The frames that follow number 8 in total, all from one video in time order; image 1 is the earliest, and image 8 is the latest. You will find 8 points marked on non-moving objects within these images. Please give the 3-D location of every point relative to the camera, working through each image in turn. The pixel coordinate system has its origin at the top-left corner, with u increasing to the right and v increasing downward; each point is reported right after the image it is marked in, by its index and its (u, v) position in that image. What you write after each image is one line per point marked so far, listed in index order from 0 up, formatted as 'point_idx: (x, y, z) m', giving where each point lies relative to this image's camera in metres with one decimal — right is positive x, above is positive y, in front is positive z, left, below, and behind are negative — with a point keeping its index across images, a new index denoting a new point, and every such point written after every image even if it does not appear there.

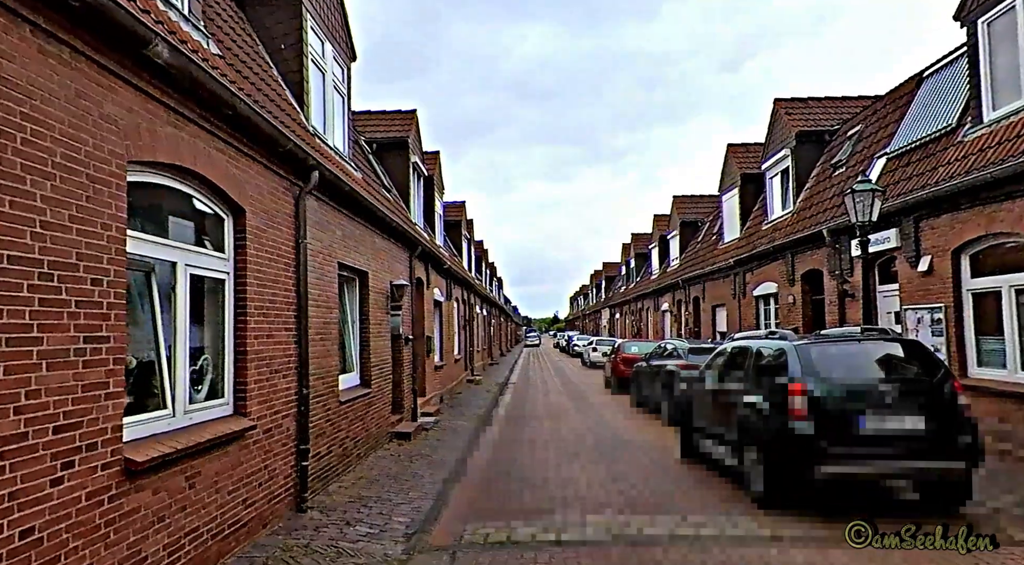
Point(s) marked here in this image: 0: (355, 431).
0: (-2.0, -1.9, +8.2) m
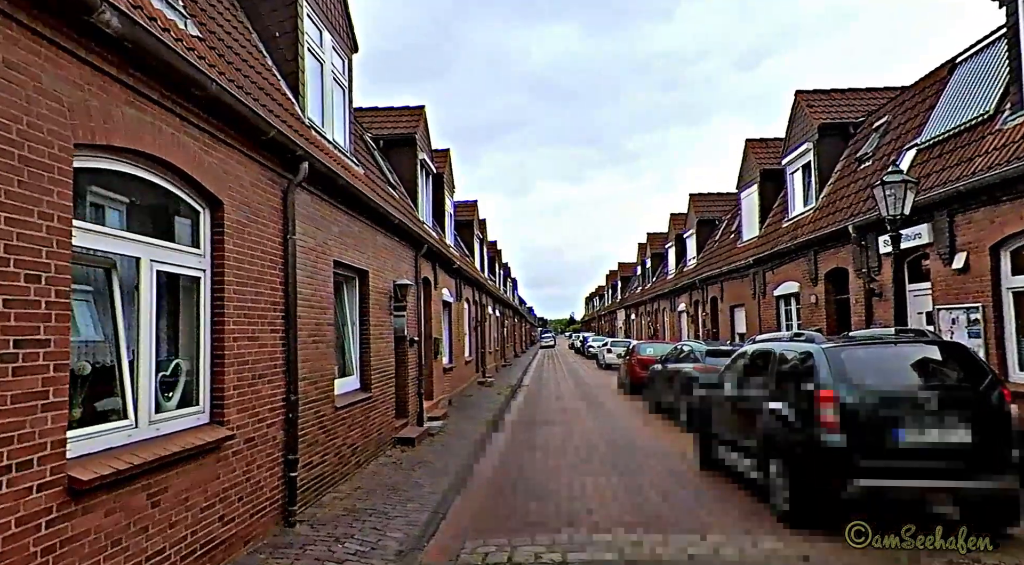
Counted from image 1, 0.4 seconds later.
0: (-2.0, -1.9, +7.8) m
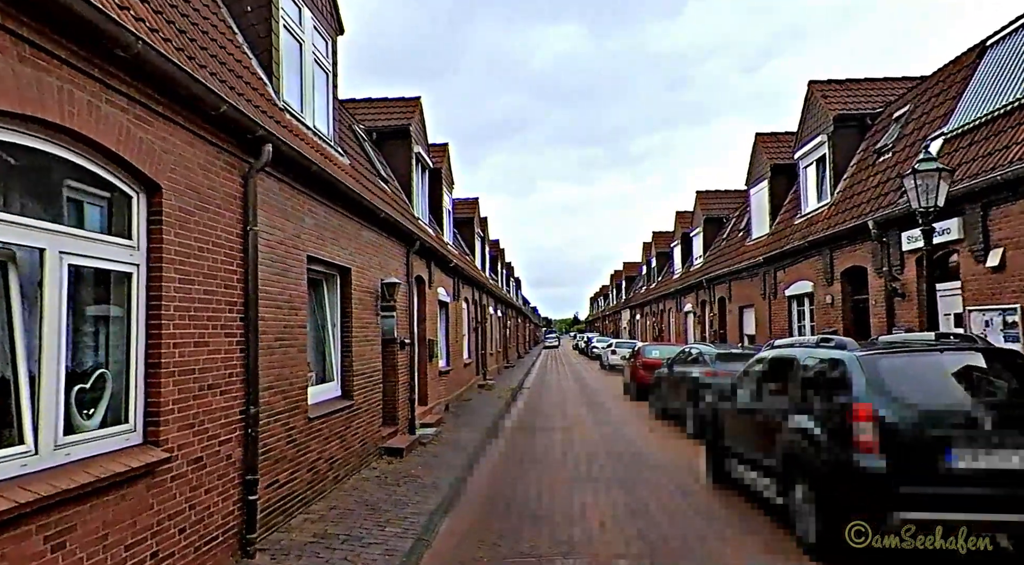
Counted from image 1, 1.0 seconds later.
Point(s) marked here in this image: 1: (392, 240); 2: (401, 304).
0: (-2.0, -1.9, +7.1) m
1: (-2.0, +0.7, +10.4) m
2: (-1.9, -0.4, +10.9) m
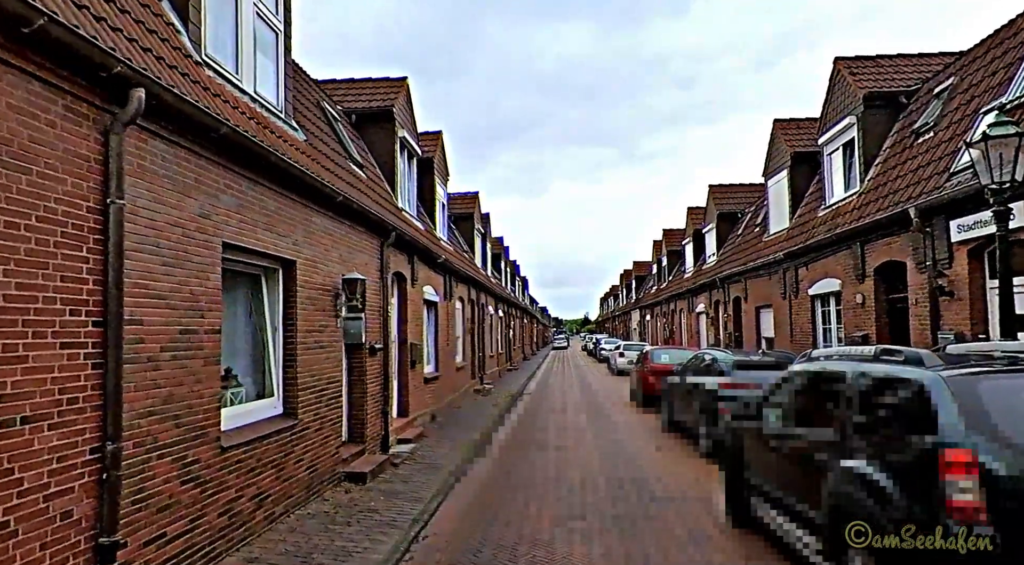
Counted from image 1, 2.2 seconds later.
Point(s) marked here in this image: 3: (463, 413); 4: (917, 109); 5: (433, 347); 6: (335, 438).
0: (-2.3, -1.9, +5.8) m
1: (-2.2, +0.7, +9.0) m
2: (-2.1, -0.3, +9.6) m
3: (-1.2, -3.1, +15.0) m
4: (+7.5, +3.2, +11.7) m
5: (-1.8, -1.5, +14.8) m
6: (-2.2, -1.9, +7.8) m
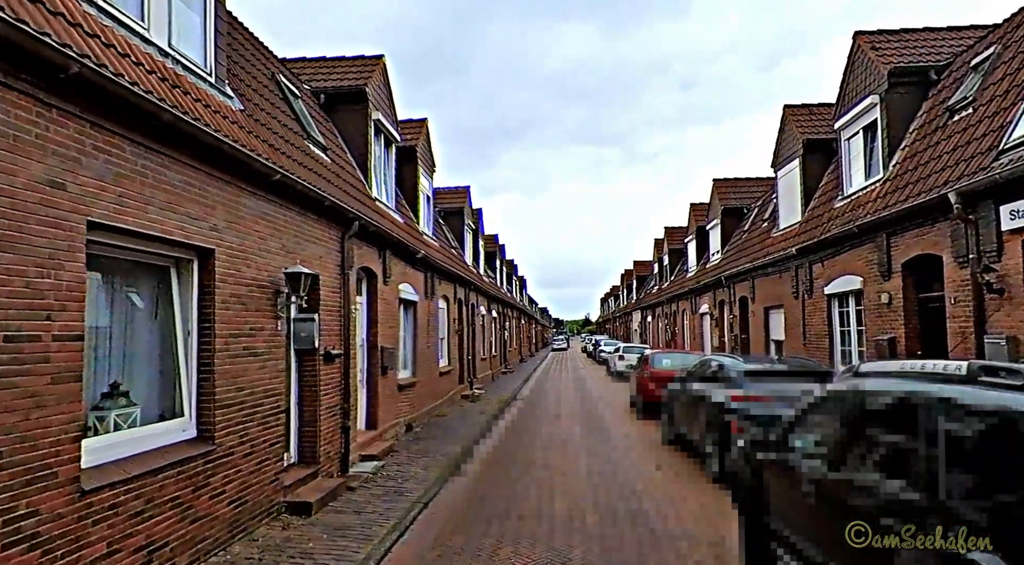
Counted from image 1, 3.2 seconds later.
0: (-2.6, -1.8, +4.6) m
1: (-2.5, +0.8, +7.8) m
2: (-2.4, -0.3, +8.3) m
3: (-1.4, -3.1, +13.7) m
4: (+7.2, +3.3, +10.5) m
5: (-2.1, -1.4, +13.5) m
6: (-2.5, -1.9, +6.5) m
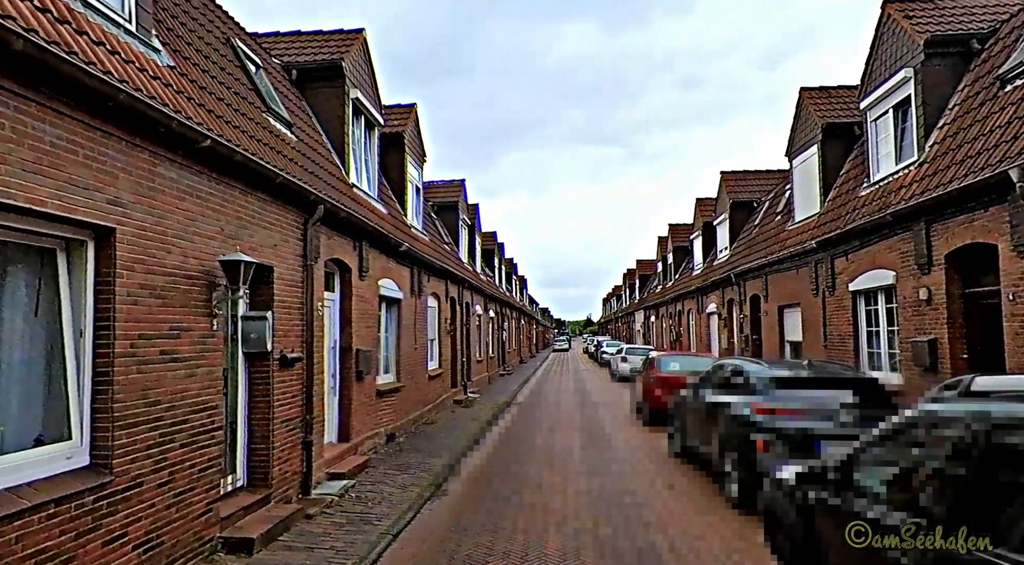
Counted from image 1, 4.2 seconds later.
0: (-2.8, -1.7, +3.4) m
1: (-2.6, +0.9, +6.7) m
2: (-2.6, -0.2, +7.2) m
3: (-1.6, -3.0, +12.6) m
4: (+7.1, +3.3, +9.3) m
5: (-2.3, -1.4, +12.4) m
6: (-2.6, -1.8, +5.4) m
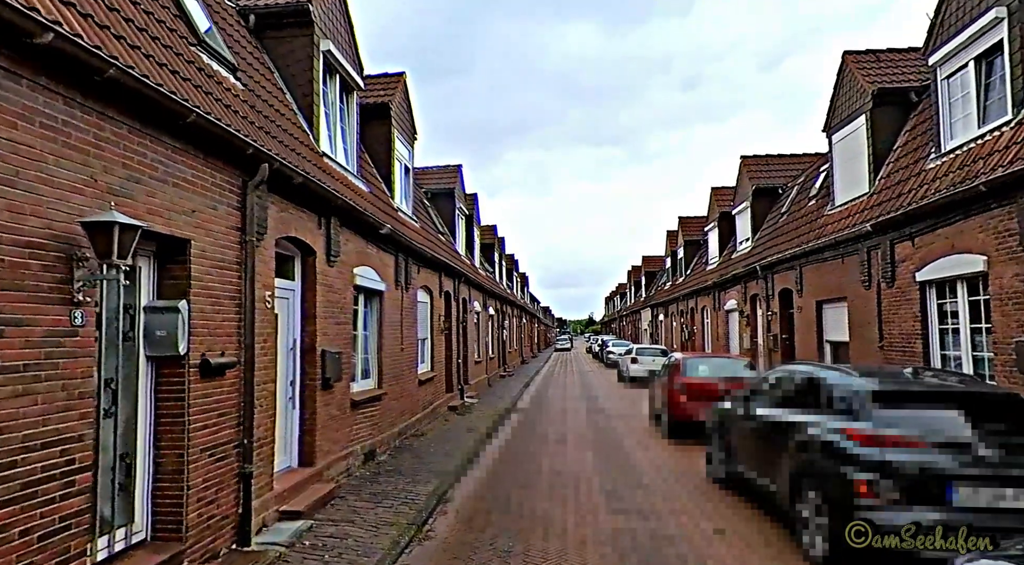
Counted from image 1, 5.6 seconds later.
0: (-2.7, -1.5, +1.6) m
1: (-2.6, +1.0, +4.8) m
2: (-2.5, 0.0, +5.4) m
3: (-1.5, -2.8, +10.8) m
4: (+7.1, +3.5, +7.5) m
5: (-2.2, -1.2, +10.6) m
6: (-2.6, -1.6, +3.6) m
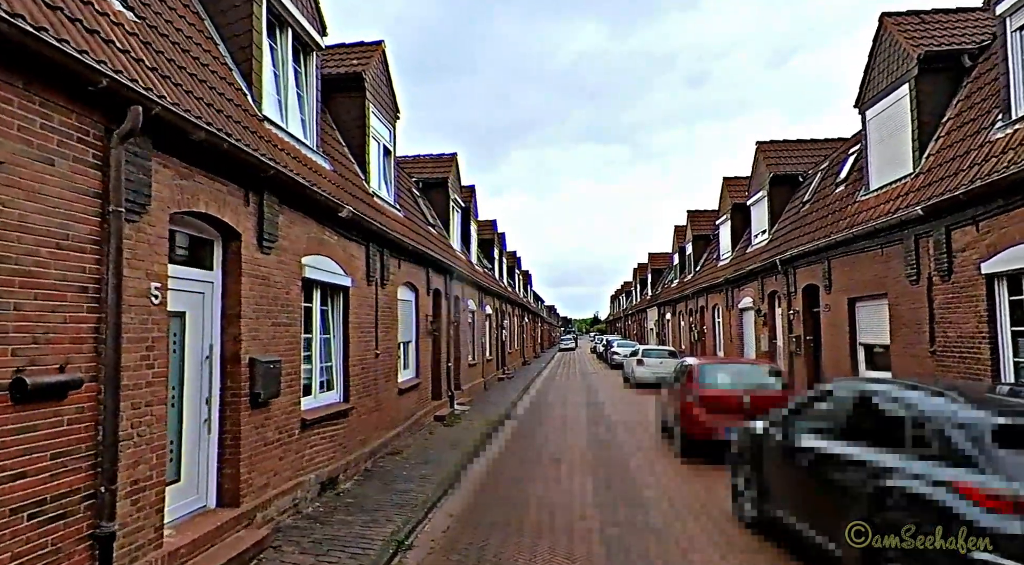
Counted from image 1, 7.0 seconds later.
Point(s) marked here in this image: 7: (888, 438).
0: (-3.0, -1.5, 0.0) m
1: (-2.8, +1.1, +3.3) m
2: (-2.8, +0.1, +3.8) m
3: (-1.7, -2.7, +9.2) m
4: (+6.9, +3.6, +5.8) m
5: (-2.4, -1.1, +9.0) m
6: (-2.9, -1.5, +2.0) m
7: (+2.6, -1.1, +4.4) m
